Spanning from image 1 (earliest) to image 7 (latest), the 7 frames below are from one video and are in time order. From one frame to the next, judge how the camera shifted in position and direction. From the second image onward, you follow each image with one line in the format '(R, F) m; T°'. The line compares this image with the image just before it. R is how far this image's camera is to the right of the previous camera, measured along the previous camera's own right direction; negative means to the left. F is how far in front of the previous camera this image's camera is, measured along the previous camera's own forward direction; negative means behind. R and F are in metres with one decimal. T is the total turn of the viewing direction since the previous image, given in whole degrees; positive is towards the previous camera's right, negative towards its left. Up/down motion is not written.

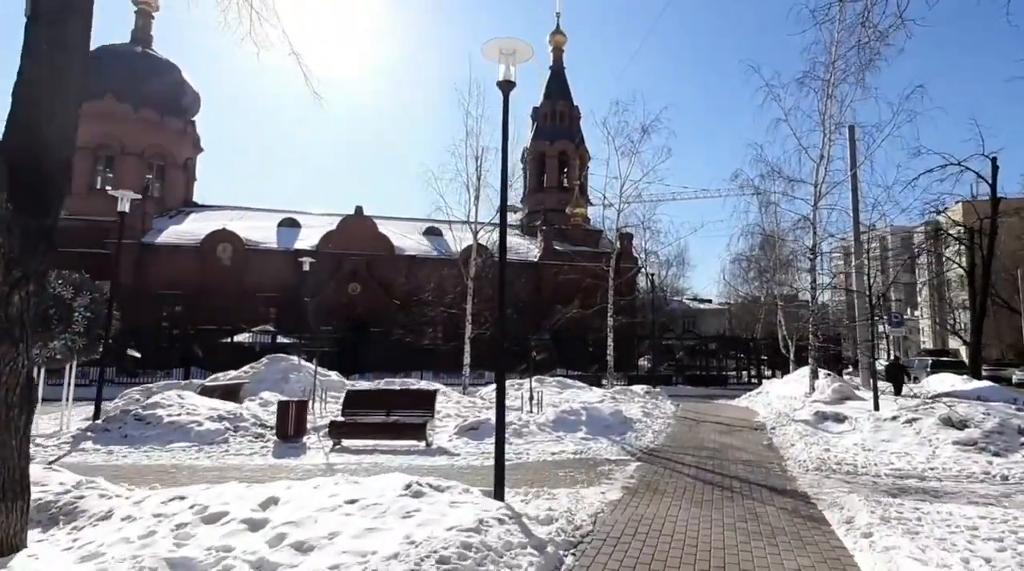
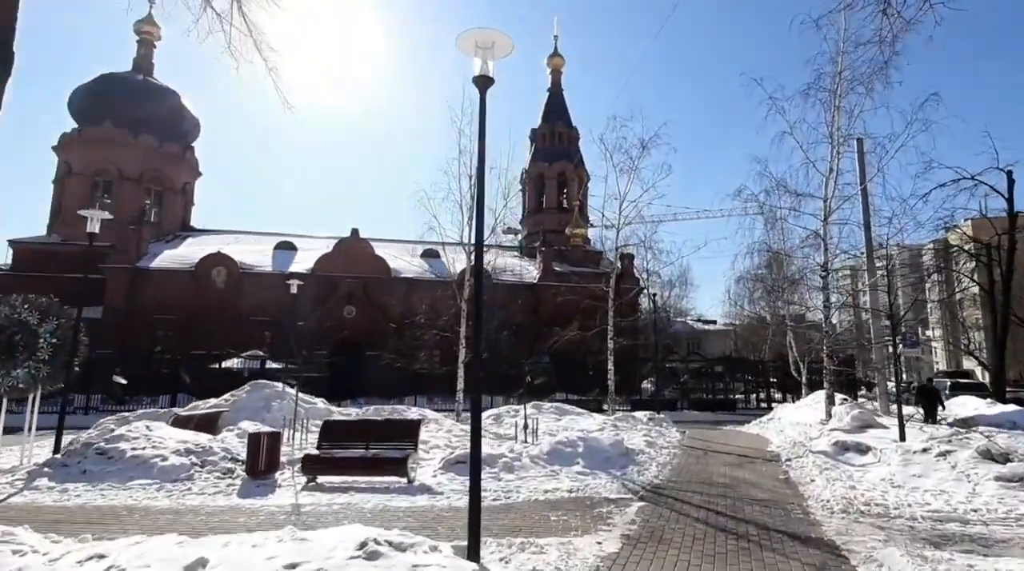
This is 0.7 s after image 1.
(+0.2, +0.8) m; 0°
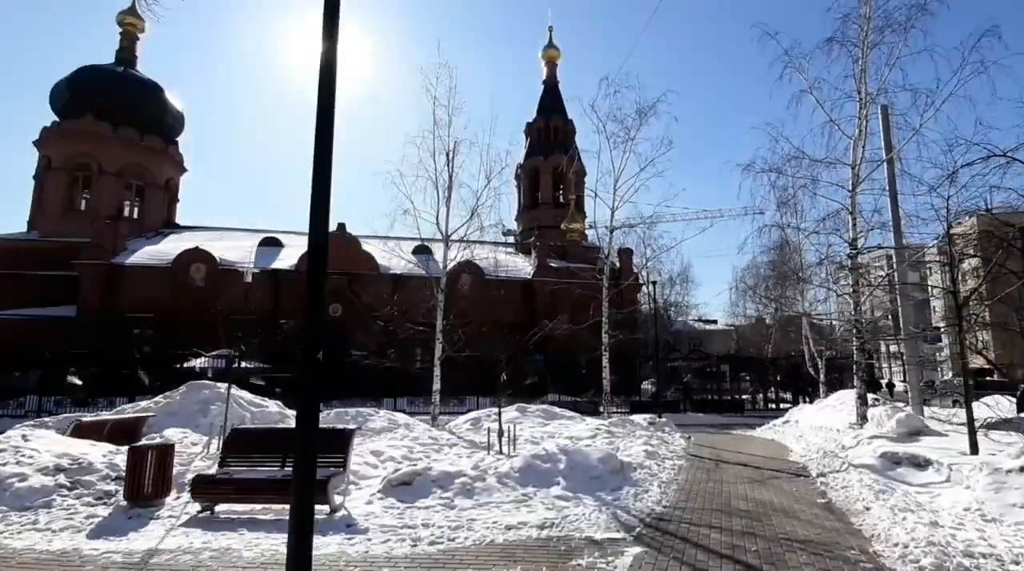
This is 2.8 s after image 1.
(+0.5, +2.2) m; 0°
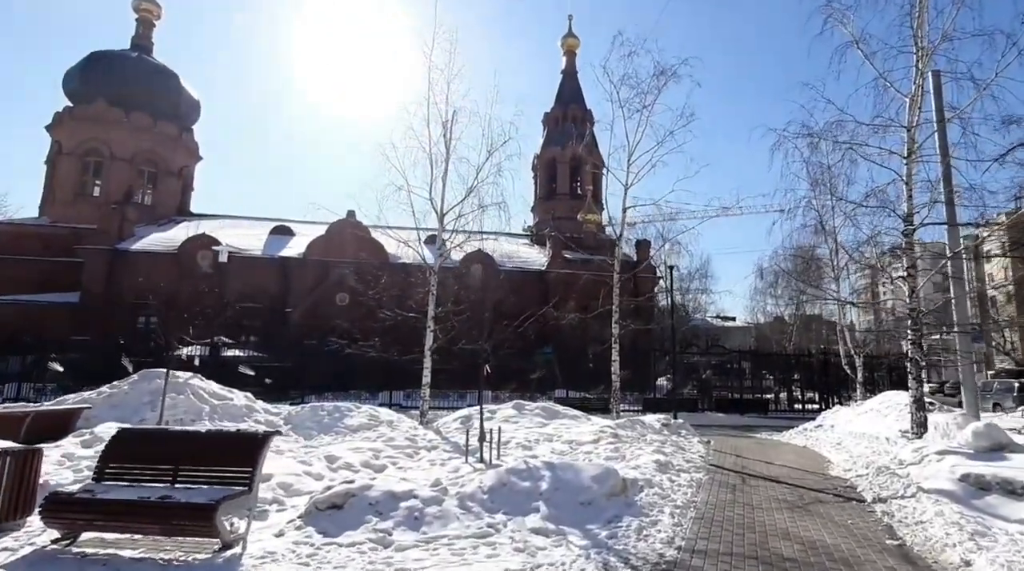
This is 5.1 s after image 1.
(+0.5, +1.9) m; -2°
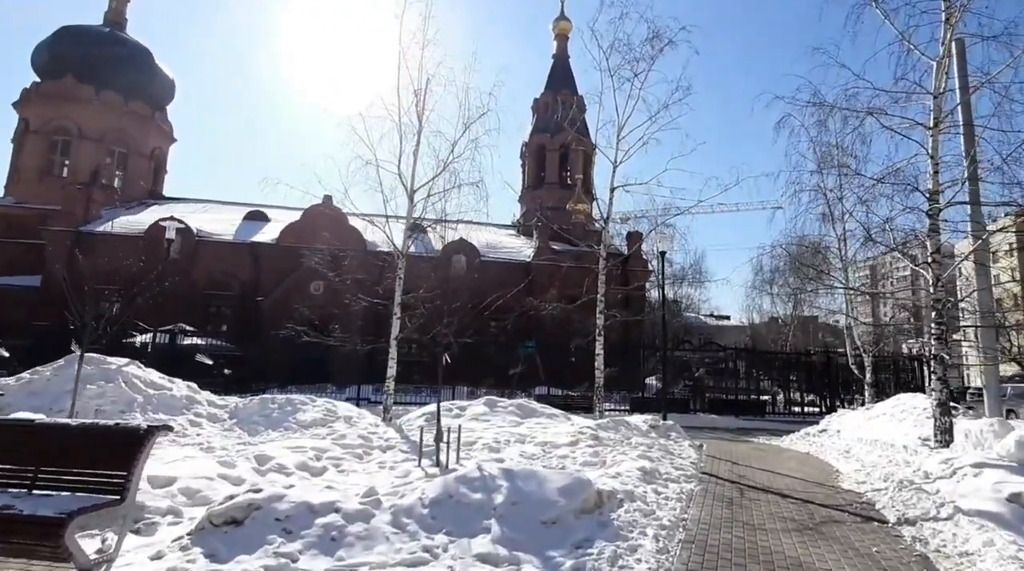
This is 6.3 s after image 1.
(+0.3, +1.3) m; +1°
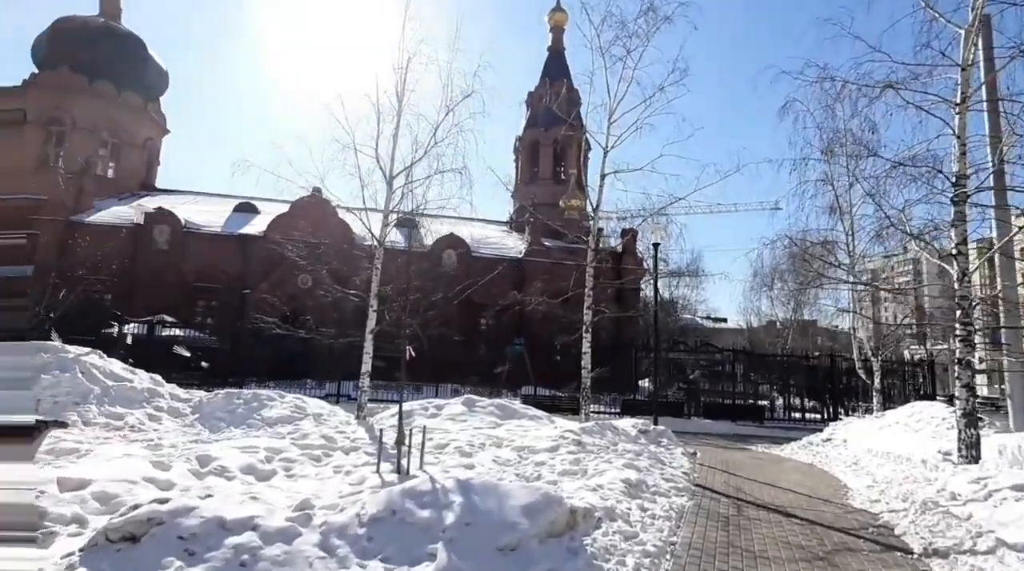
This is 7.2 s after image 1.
(+0.3, +0.9) m; 0°
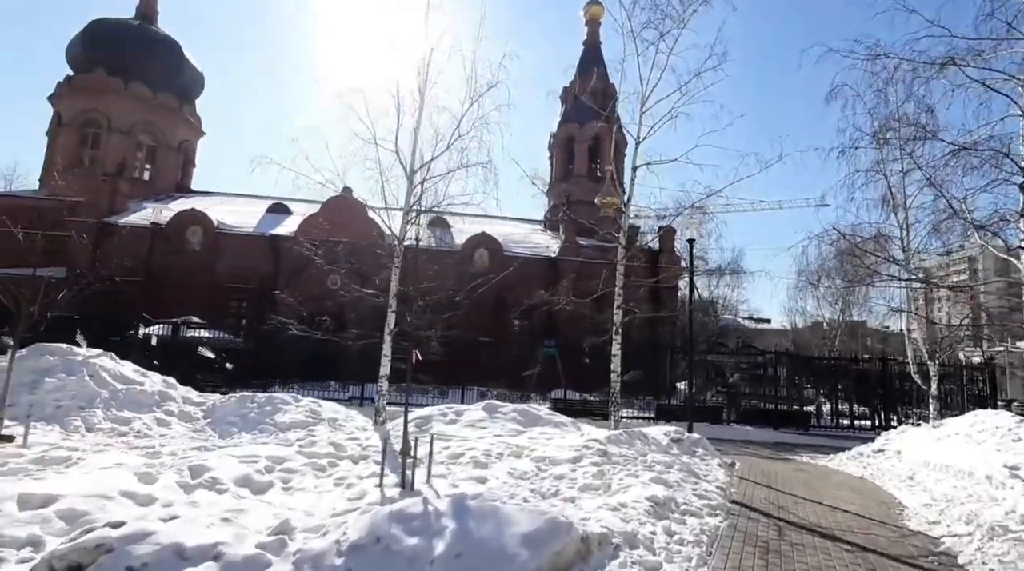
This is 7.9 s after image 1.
(+0.2, +0.6) m; -3°
